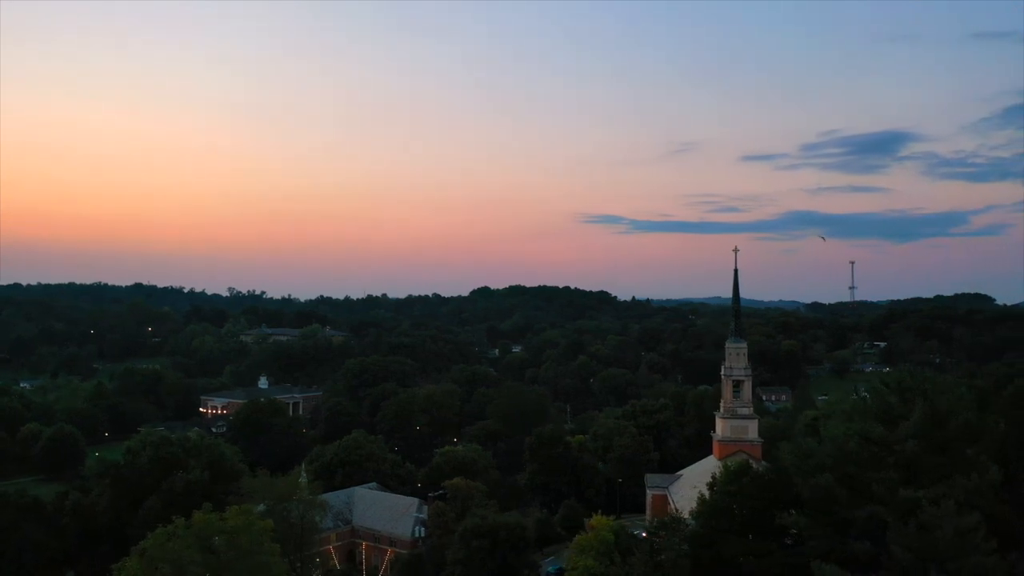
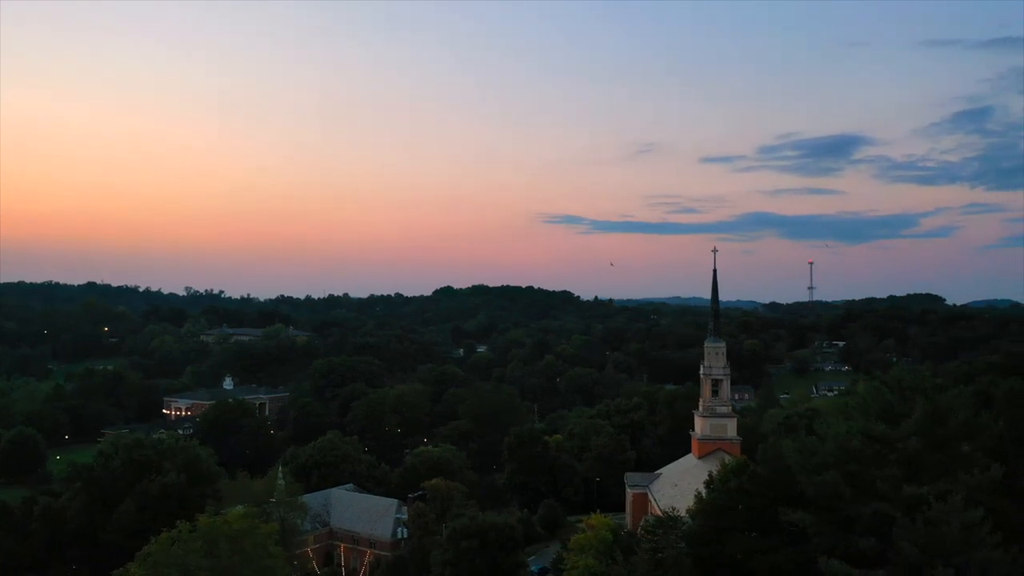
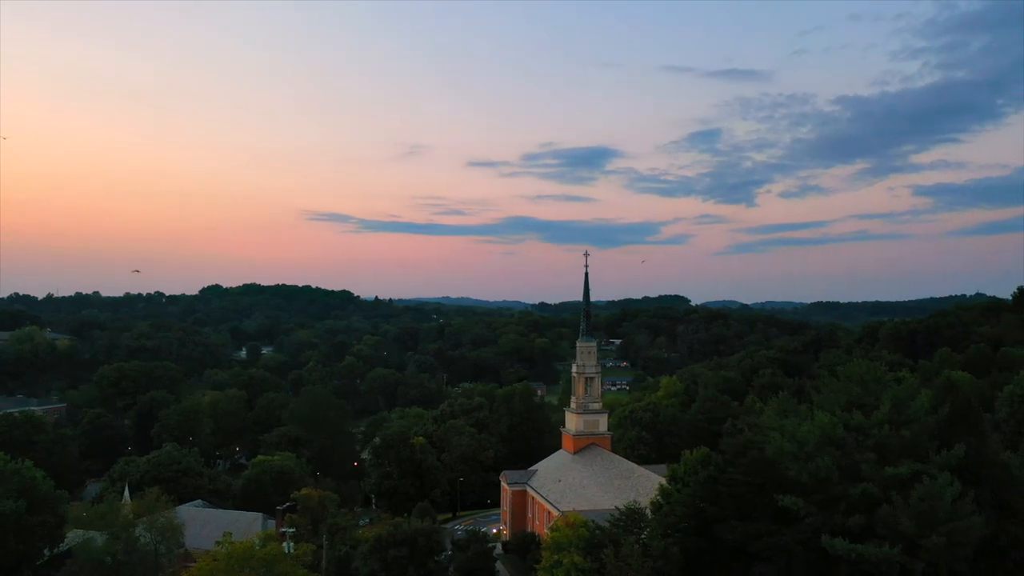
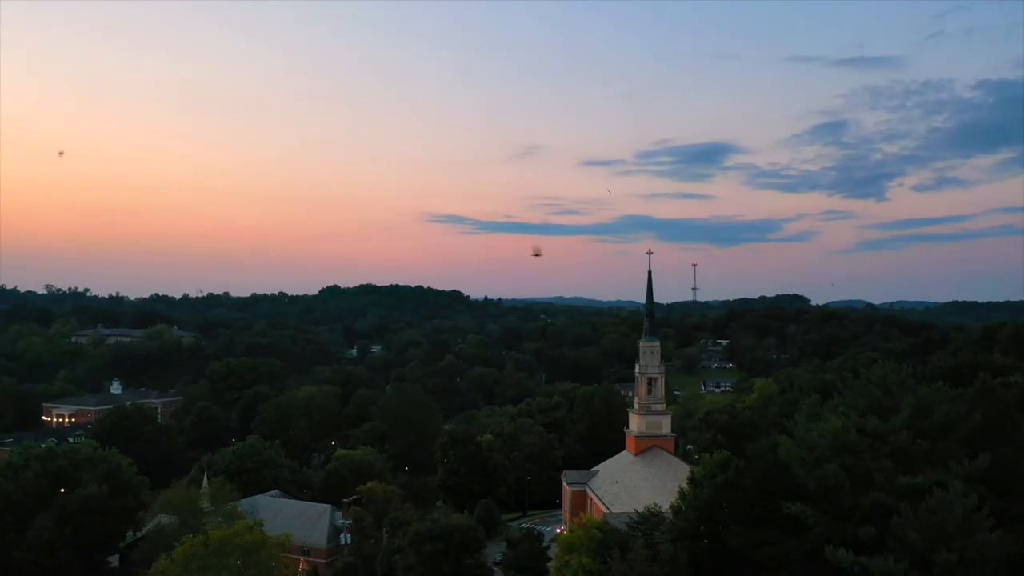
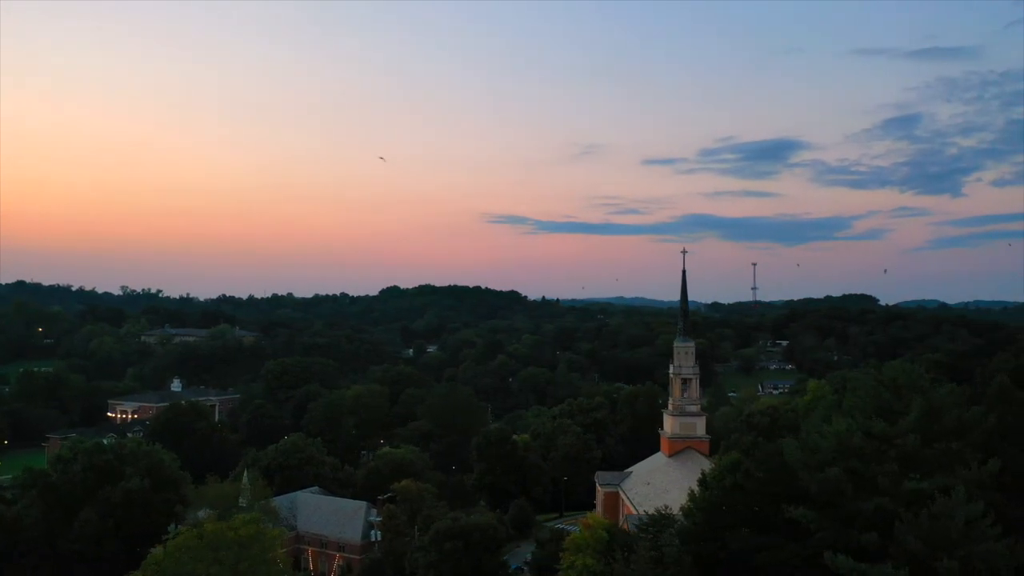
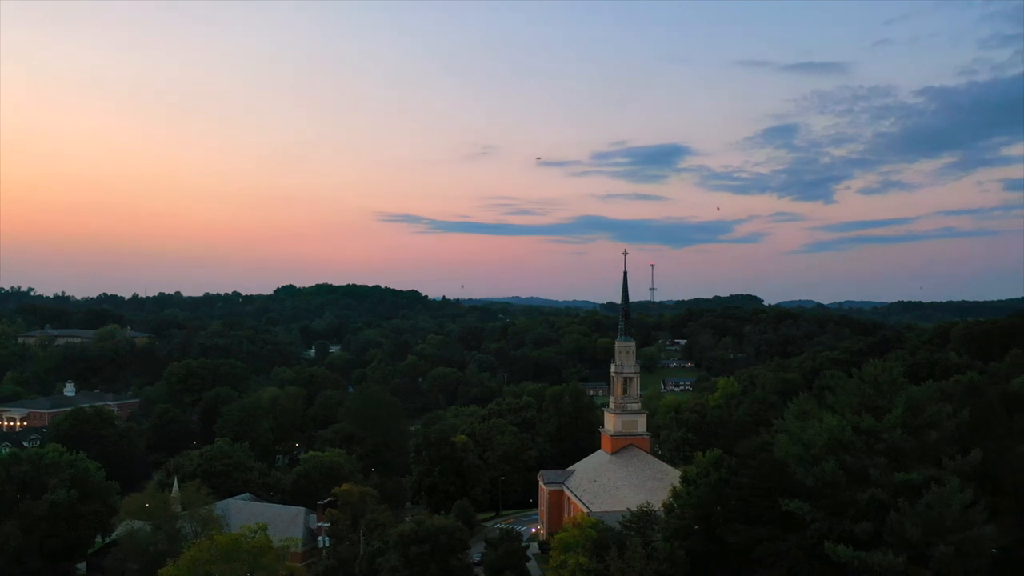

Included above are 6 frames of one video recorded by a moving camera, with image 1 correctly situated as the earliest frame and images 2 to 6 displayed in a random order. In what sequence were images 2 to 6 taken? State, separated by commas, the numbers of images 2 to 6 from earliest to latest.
2, 5, 4, 6, 3
